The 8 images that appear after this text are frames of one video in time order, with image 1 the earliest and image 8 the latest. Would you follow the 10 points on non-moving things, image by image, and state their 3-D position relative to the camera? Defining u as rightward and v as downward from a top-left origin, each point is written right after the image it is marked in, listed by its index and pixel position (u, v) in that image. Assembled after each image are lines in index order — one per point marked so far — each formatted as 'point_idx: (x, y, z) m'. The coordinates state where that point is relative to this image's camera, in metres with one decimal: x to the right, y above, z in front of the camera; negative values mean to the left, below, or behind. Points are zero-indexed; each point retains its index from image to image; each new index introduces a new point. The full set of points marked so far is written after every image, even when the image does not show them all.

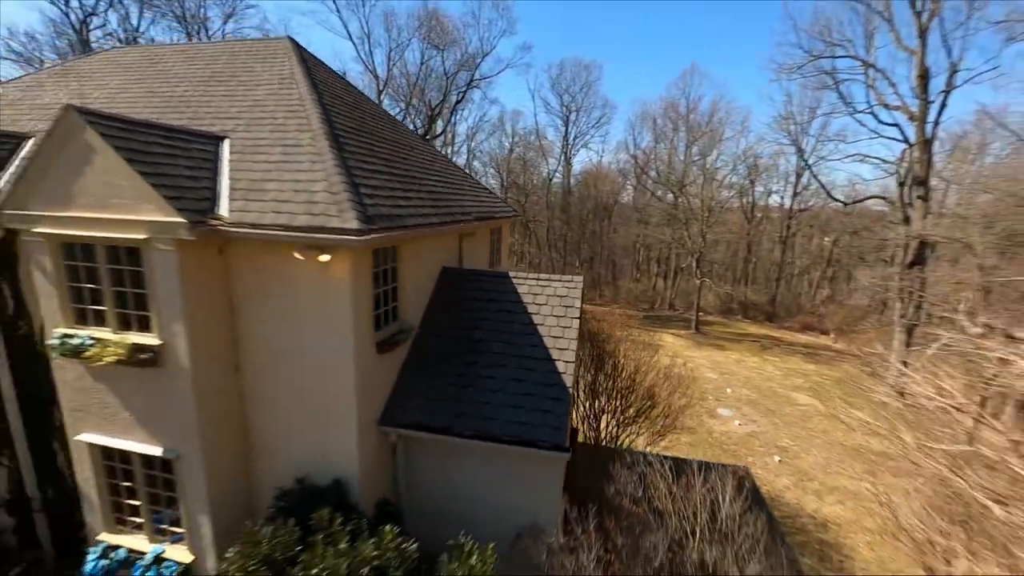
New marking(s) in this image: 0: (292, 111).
0: (-5.0, +4.2, +9.6) m
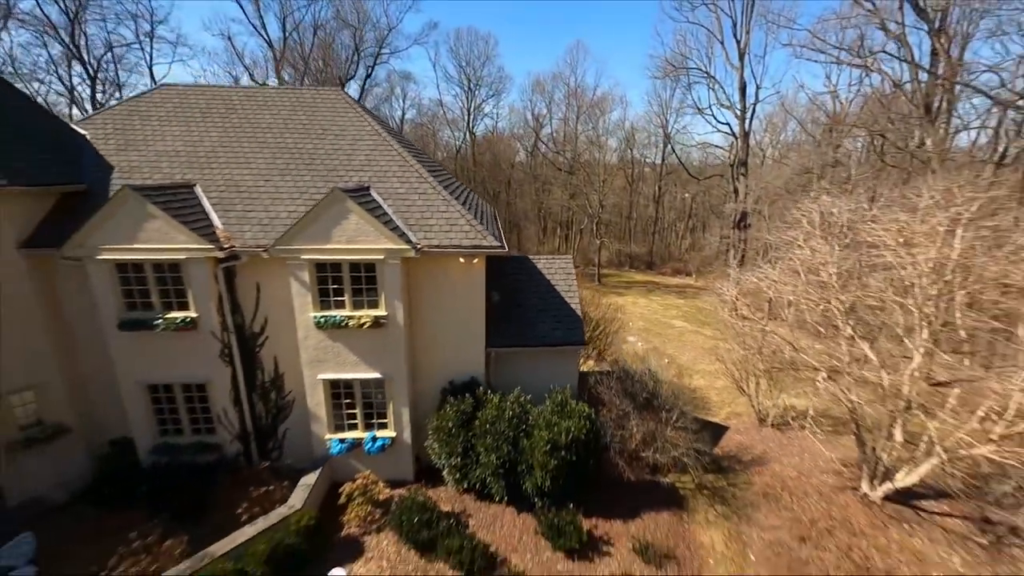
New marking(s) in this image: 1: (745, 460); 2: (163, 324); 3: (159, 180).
0: (-4.0, +4.6, +15.5) m
1: (+10.6, -7.4, +19.2) m
2: (-10.5, -1.2, +13.2) m
3: (-12.0, +3.9, +13.6) m
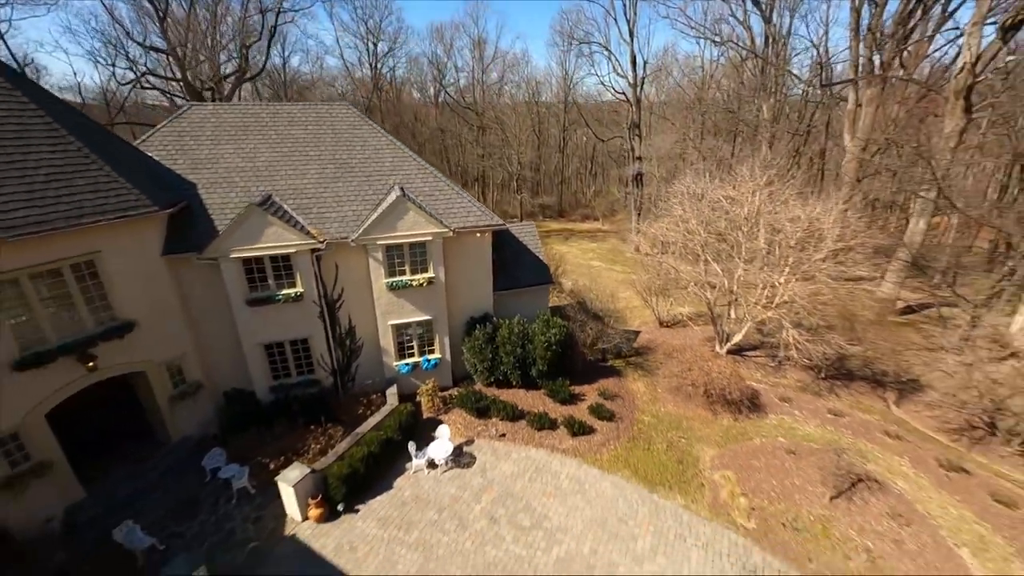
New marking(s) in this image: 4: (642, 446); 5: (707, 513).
0: (-4.6, +6.1, +21.7) m
1: (+9.9, -3.7, +29.7) m
2: (-10.0, -0.5, +18.9) m
3: (-12.0, +4.4, +18.4) m
4: (+7.0, -7.5, +21.4) m
5: (+8.8, -9.1, +18.3) m
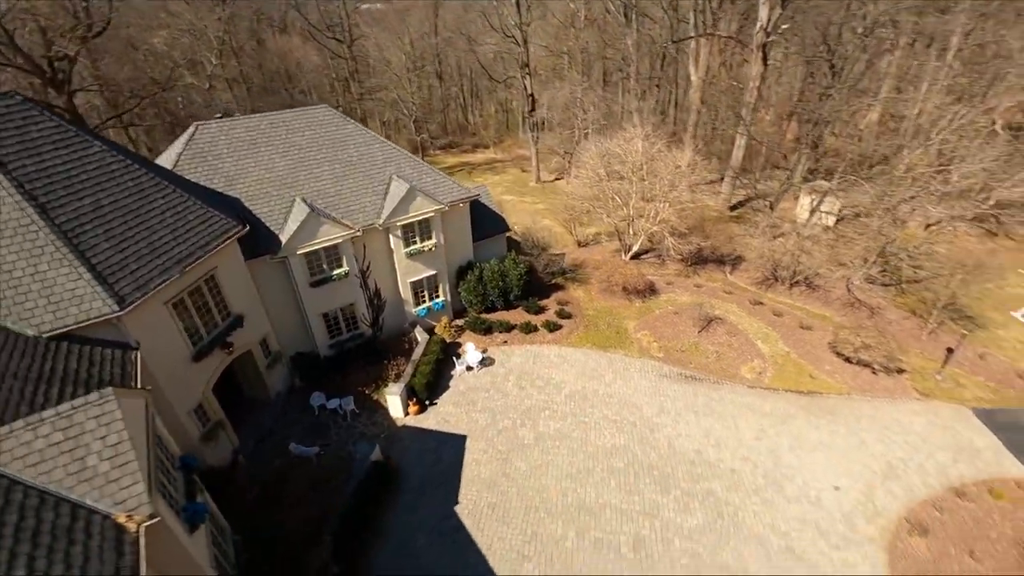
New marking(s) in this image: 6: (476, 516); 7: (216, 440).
0: (-6.7, +8.5, +27.7) m
1: (+6.5, +2.7, +40.4) m
2: (-10.2, +0.6, +25.0) m
3: (-12.7, +4.9, +23.2) m
4: (+6.4, -2.8, +32.5) m
5: (+9.0, -4.4, +30.3) m
6: (-0.9, -11.6, +21.2) m
7: (-14.1, -7.2, +20.1) m
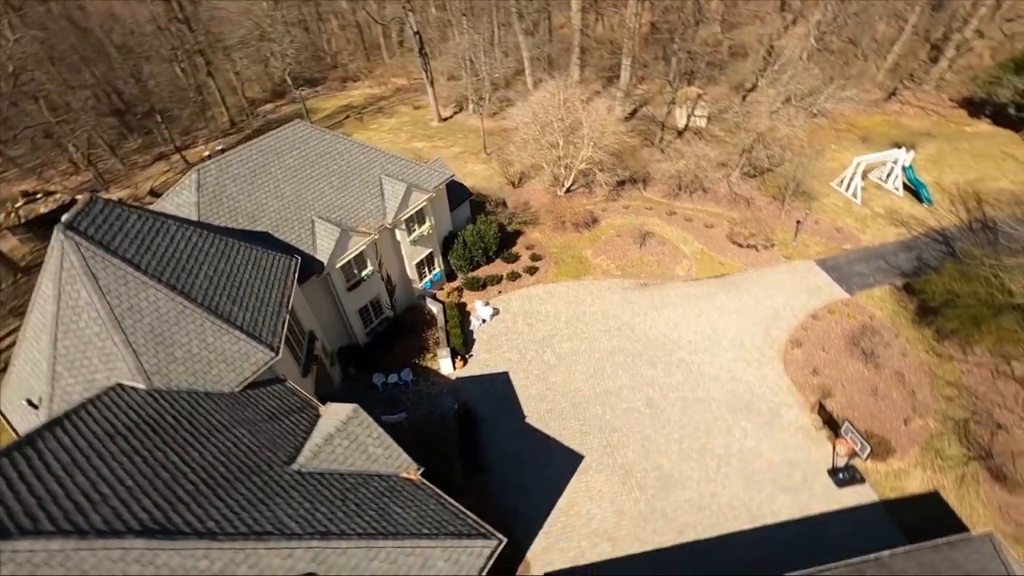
0: (-8.9, +9.5, +30.6) m
1: (+1.8, +9.1, +46.6) m
2: (-10.0, +0.7, +28.9) m
3: (-12.7, +4.0, +25.8) m
4: (+4.7, +2.7, +40.1) m
5: (+8.1, +1.4, +38.8) m
6: (+2.4, -9.2, +29.5) m
7: (-10.8, -8.4, +25.0) m
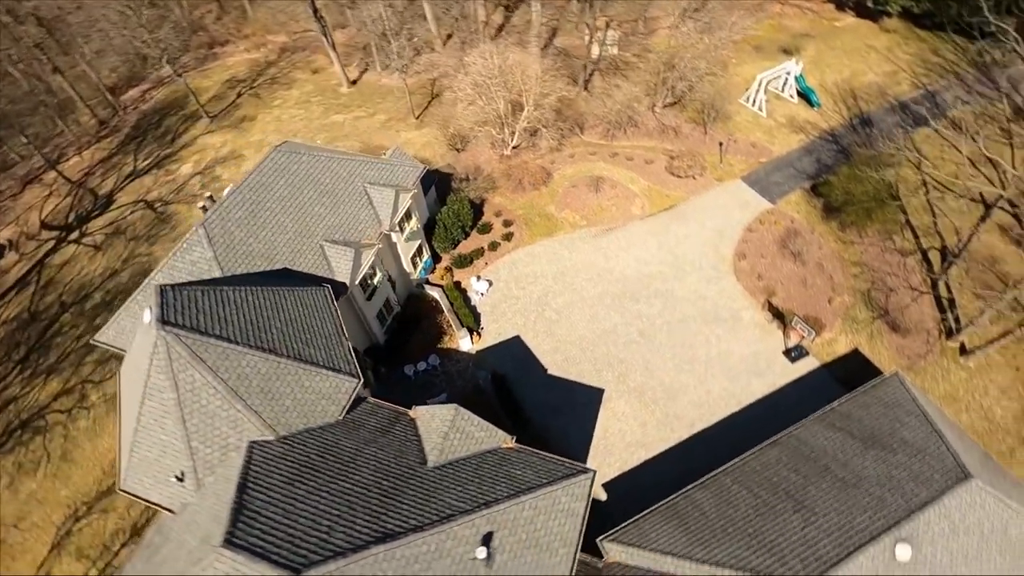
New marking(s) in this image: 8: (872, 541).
0: (-10.8, +9.2, +31.3) m
1: (-3.1, +13.2, +48.5) m
2: (-9.8, +0.3, +30.9) m
3: (-12.6, +2.4, +26.9) m
4: (+2.1, +6.8, +43.5) m
5: (+5.8, +6.2, +42.9) m
6: (+4.0, -6.5, +34.7) m
7: (-8.1, -9.2, +28.3) m
8: (+16.1, -11.3, +18.7) m
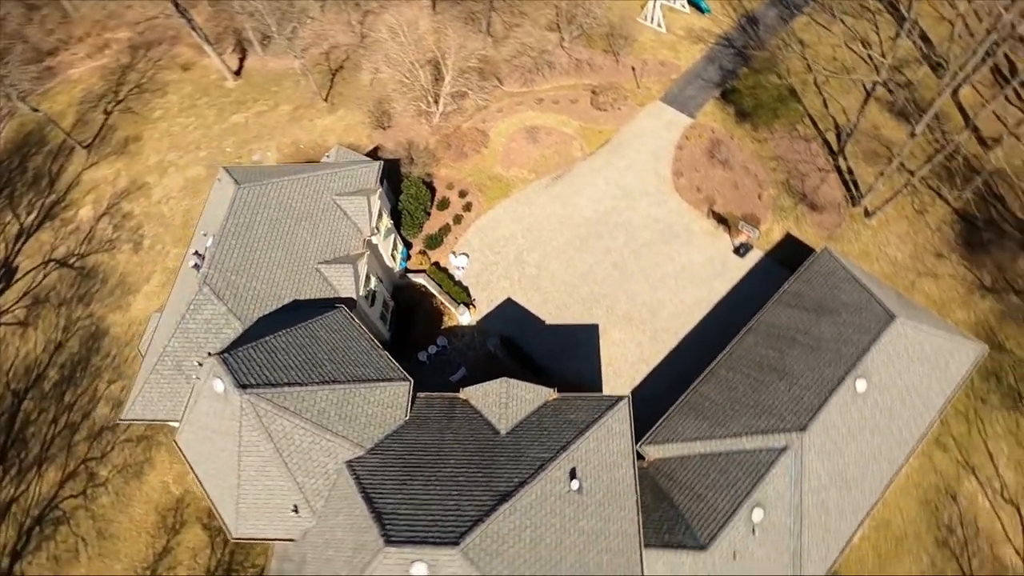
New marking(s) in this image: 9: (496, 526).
0: (-13.6, +8.3, +31.2) m
1: (-9.7, +15.9, +48.4) m
2: (-10.3, -0.1, +32.1) m
3: (-13.0, +0.8, +27.6) m
4: (-2.4, +10.6, +45.0) m
5: (+1.4, +11.0, +44.9) m
6: (+4.0, -2.6, +38.4) m
7: (-6.0, -9.0, +31.2) m
8: (+19.1, -5.6, +24.8) m
9: (-0.5, -10.9, +19.4) m
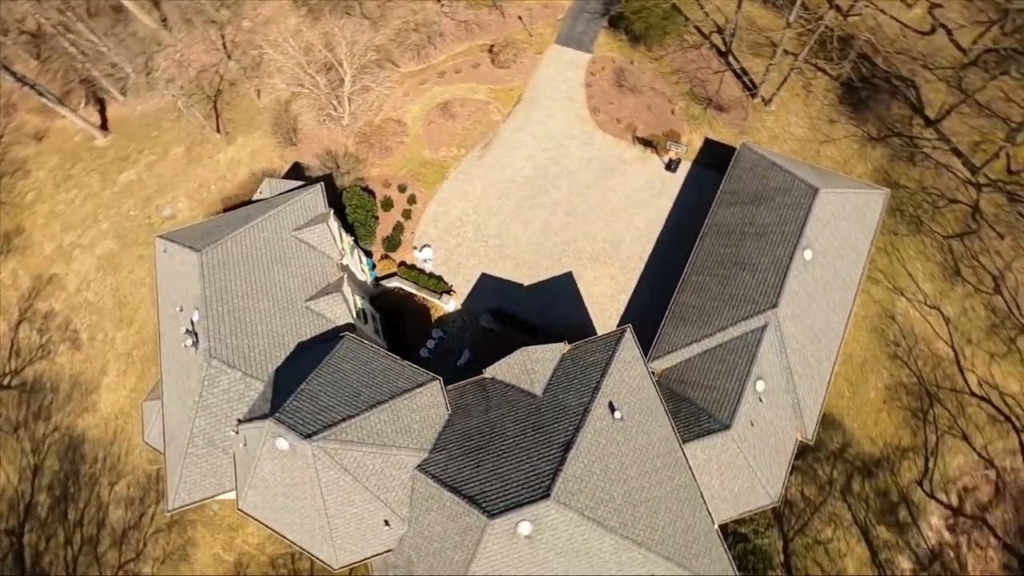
0: (-16.8, +5.4, +30.6) m
1: (-17.7, +14.9, +47.3) m
2: (-11.4, -1.5, +32.7) m
3: (-13.6, -1.8, +27.9) m
4: (-8.8, +11.9, +45.2) m
5: (-5.3, +13.4, +45.5) m
6: (+2.1, +1.0, +40.7) m
7: (-4.5, -8.7, +33.1) m
8: (+19.0, +1.9, +29.1) m
9: (+2.8, -9.5, +22.2) m
